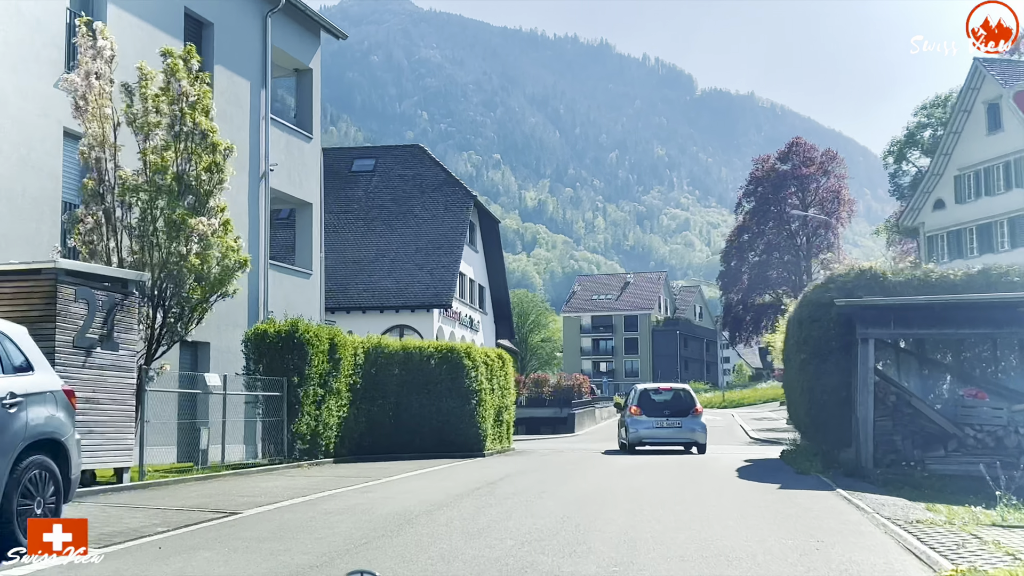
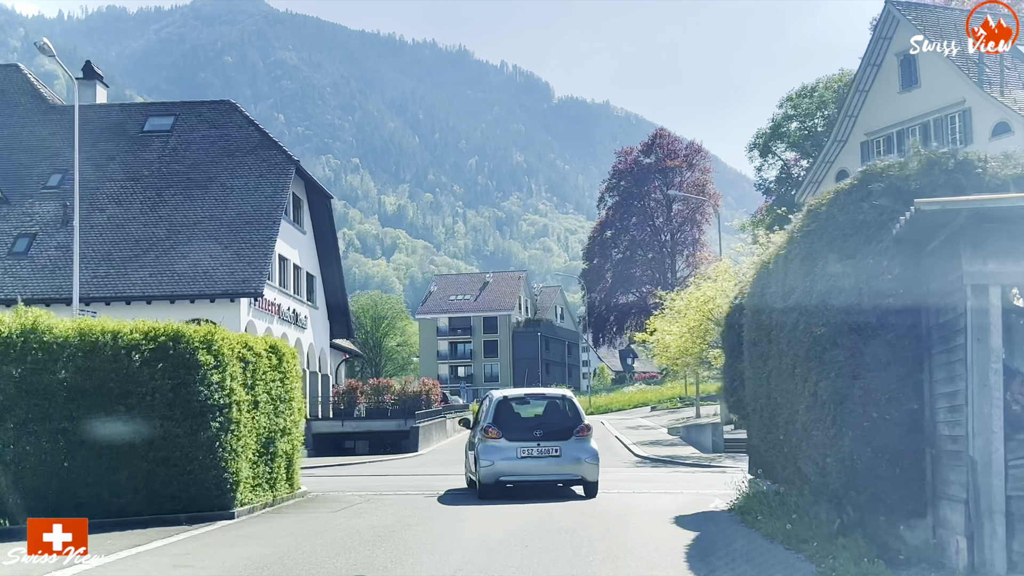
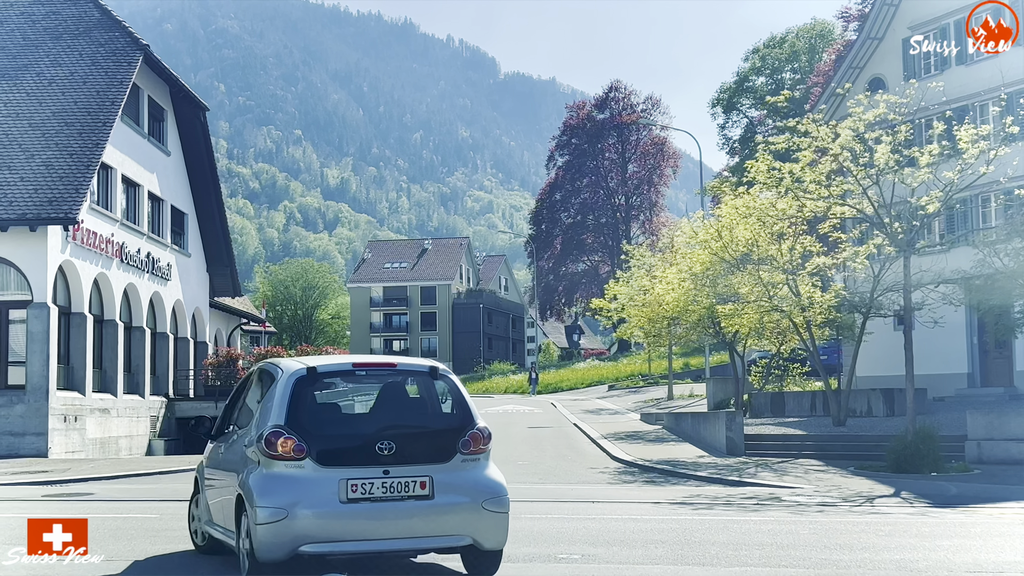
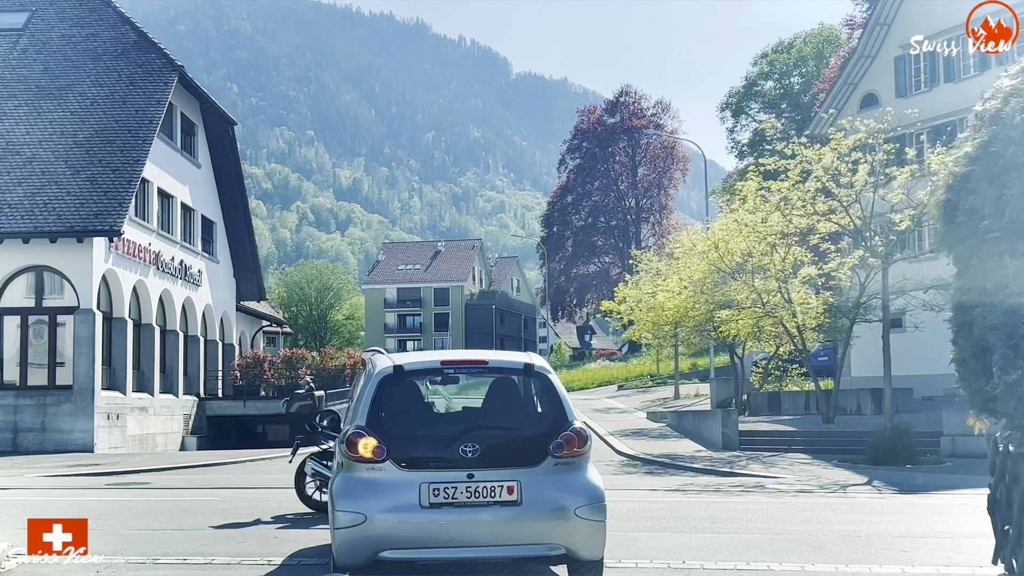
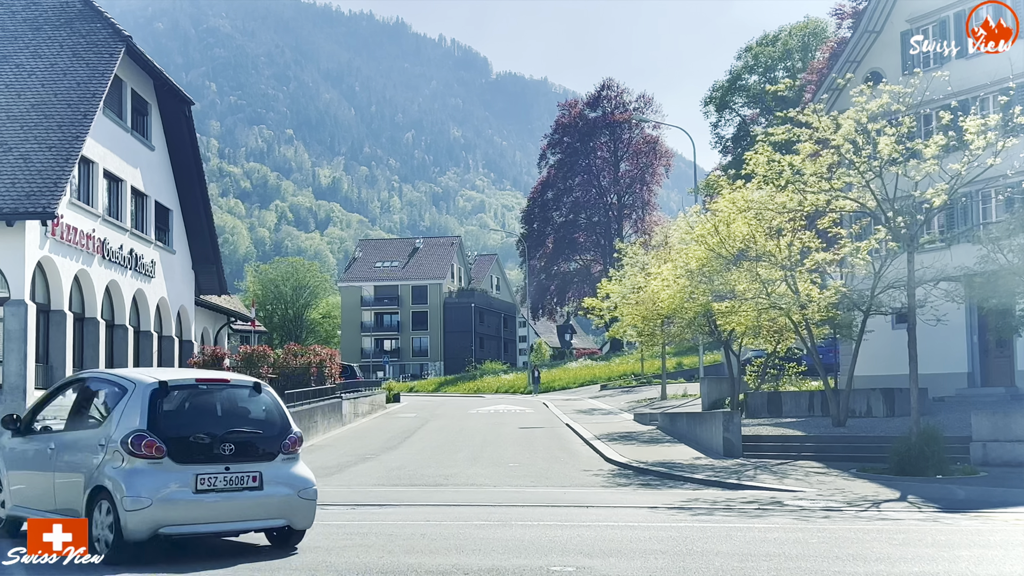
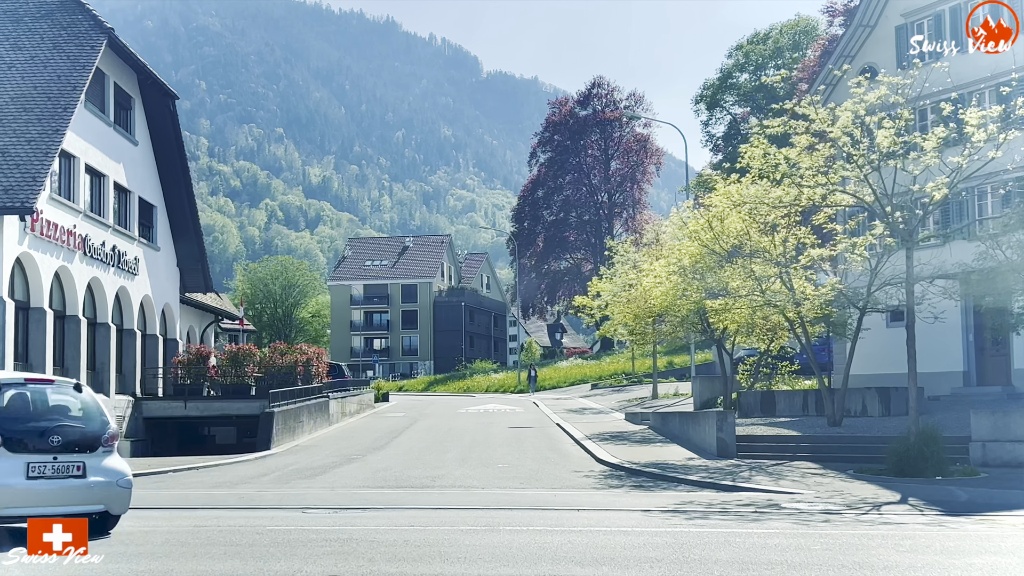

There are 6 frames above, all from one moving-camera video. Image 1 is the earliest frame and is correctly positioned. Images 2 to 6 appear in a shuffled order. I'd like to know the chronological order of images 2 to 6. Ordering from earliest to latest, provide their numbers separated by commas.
2, 4, 3, 5, 6
